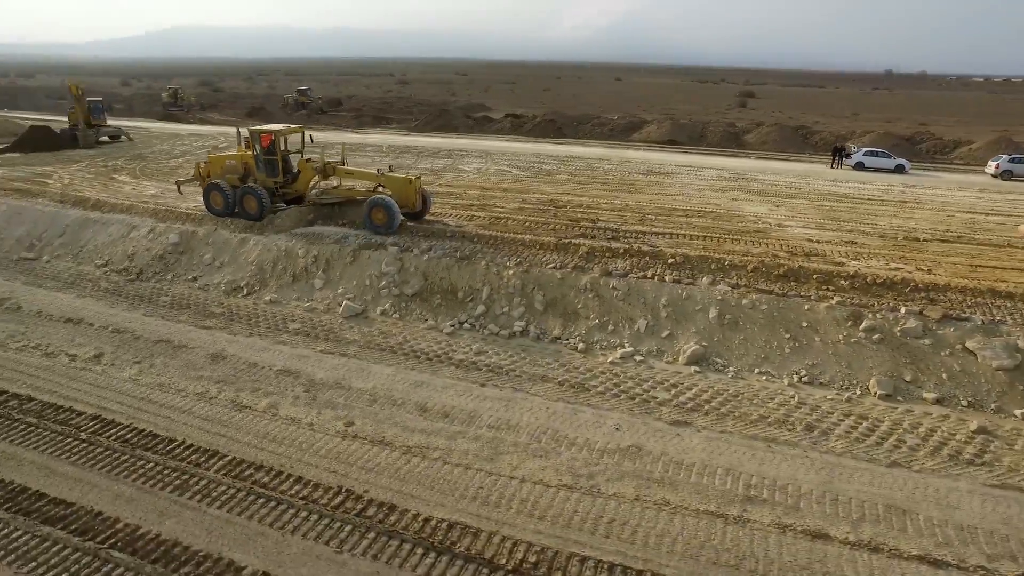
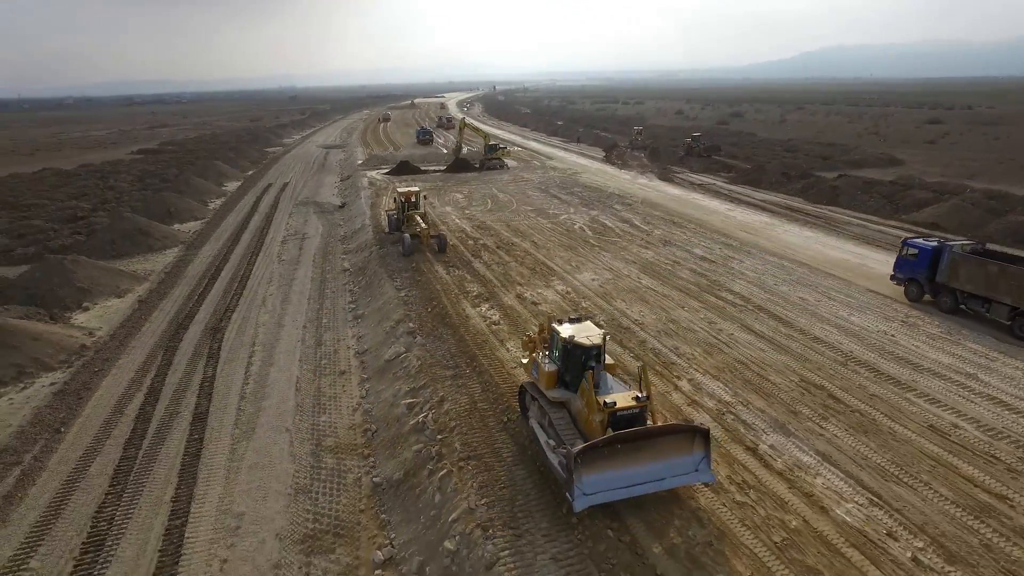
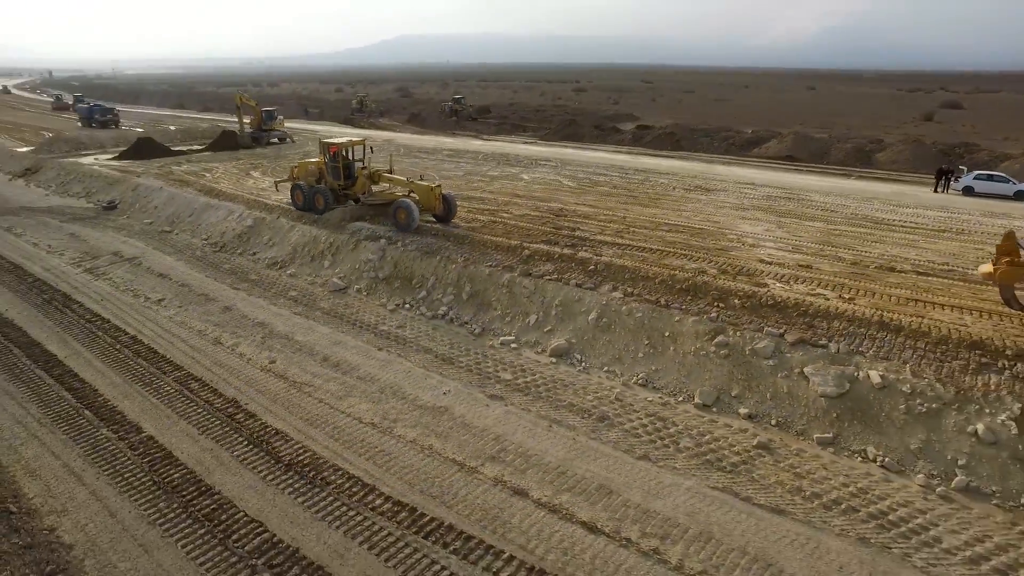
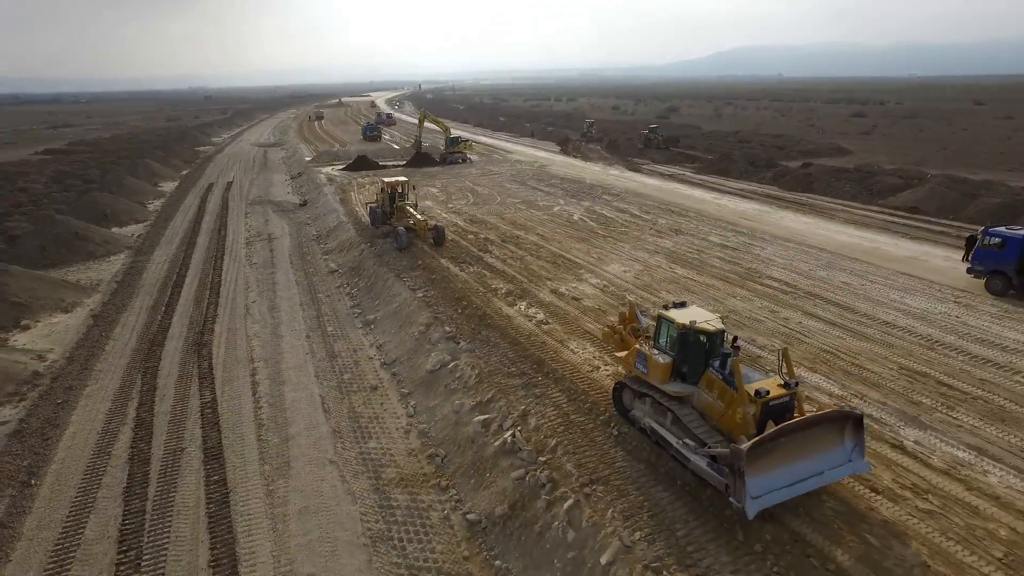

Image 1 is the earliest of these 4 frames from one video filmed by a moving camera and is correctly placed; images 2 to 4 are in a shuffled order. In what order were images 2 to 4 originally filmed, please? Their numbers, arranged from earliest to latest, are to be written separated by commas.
3, 4, 2
